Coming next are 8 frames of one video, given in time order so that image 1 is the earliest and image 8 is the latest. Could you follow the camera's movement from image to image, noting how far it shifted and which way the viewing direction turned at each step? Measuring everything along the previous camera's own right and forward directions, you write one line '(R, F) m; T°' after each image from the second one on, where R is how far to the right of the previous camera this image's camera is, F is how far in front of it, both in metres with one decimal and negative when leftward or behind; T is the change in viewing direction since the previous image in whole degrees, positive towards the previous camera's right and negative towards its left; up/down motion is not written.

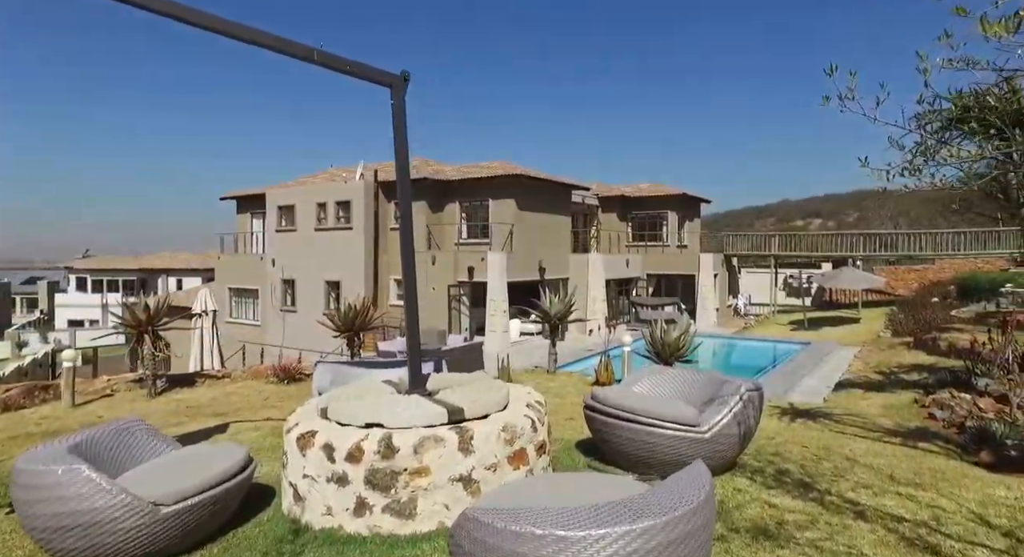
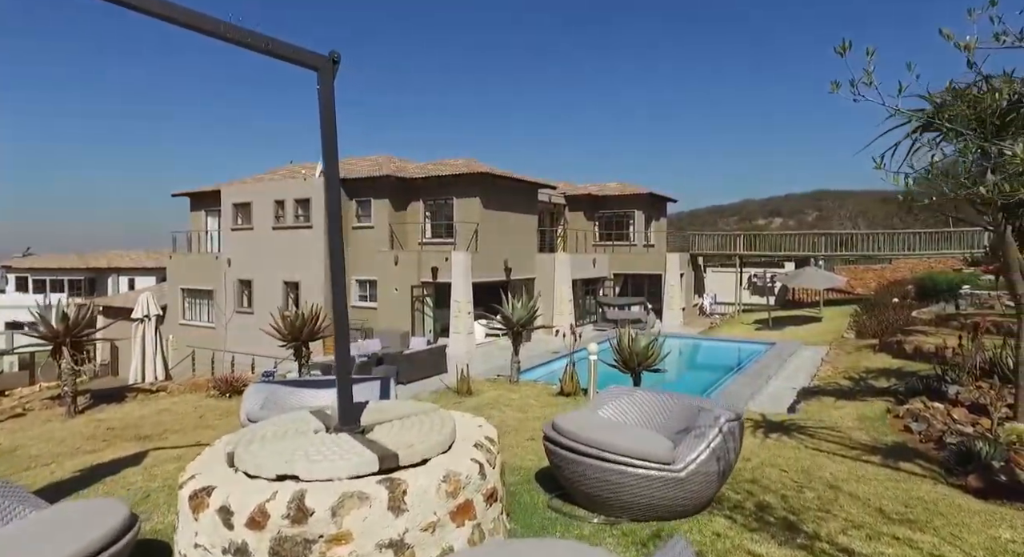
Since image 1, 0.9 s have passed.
(+0.1, +0.5) m; +3°
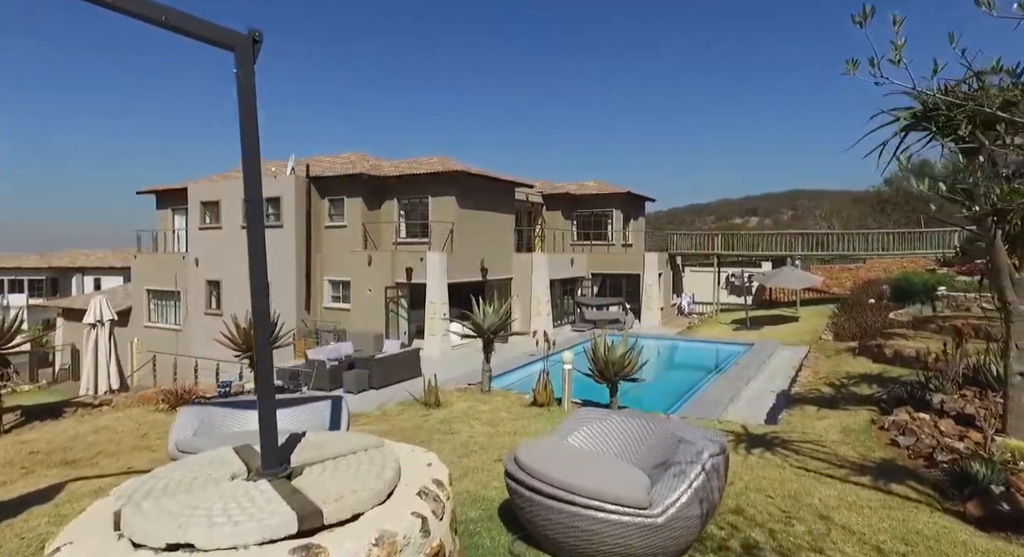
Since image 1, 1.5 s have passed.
(+0.1, +0.5) m; +2°
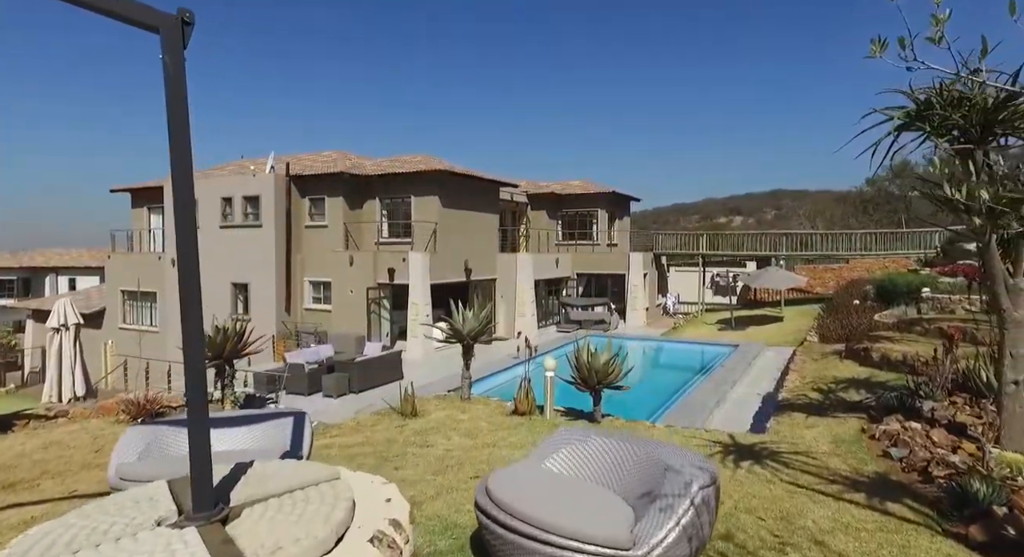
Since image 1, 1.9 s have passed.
(+0.1, +0.3) m; +1°
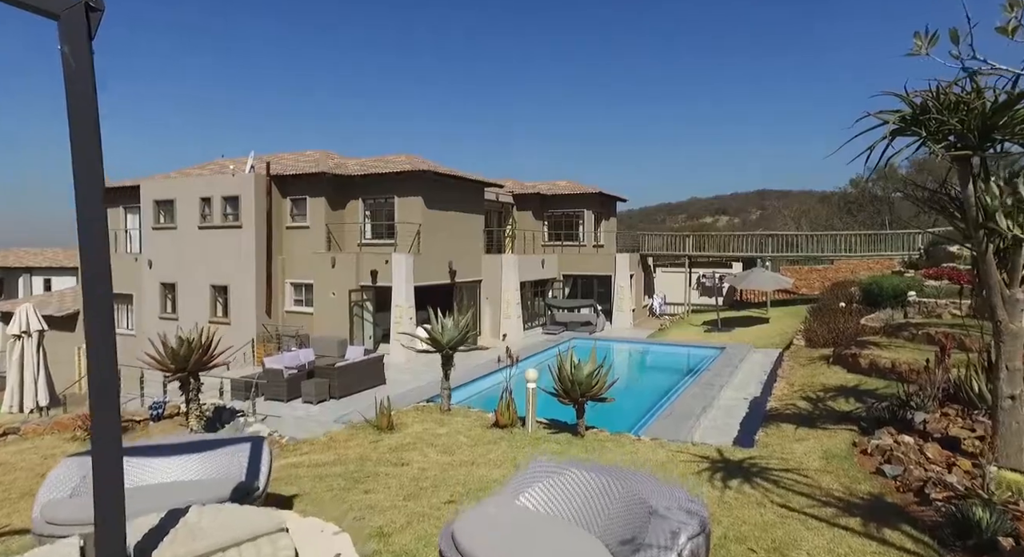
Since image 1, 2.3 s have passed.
(+0.1, +0.3) m; +1°
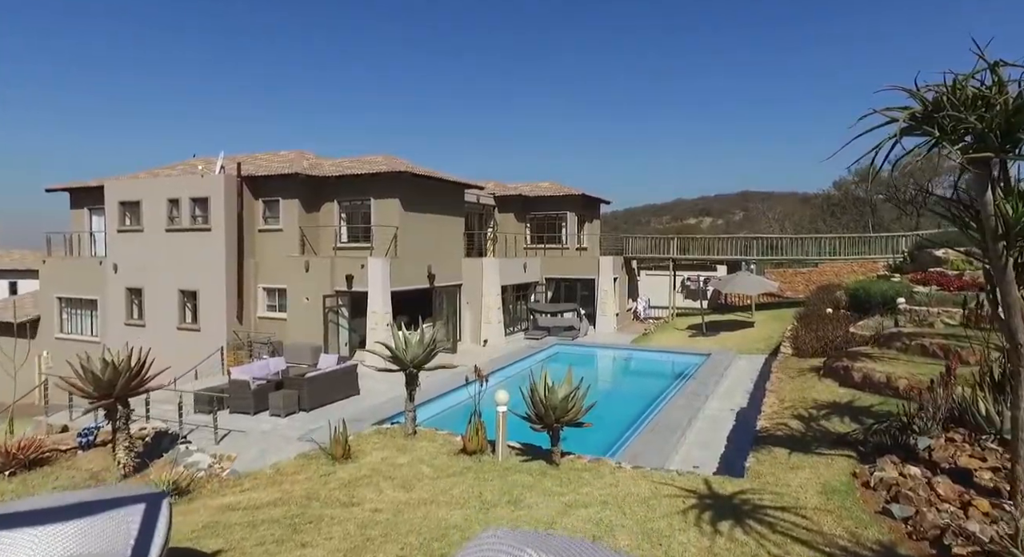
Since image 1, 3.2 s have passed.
(+0.2, +0.7) m; +1°
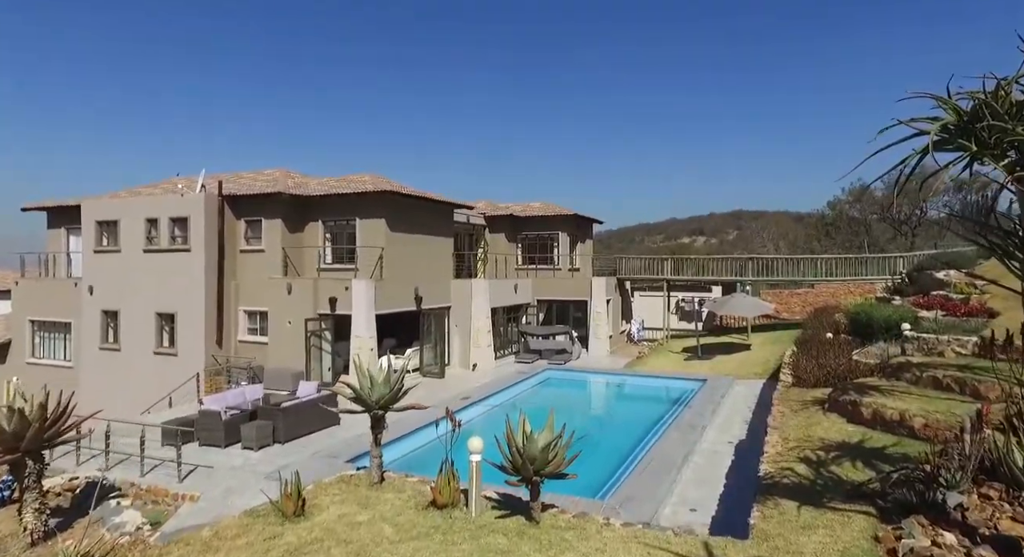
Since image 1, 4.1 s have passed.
(+0.2, +0.8) m; 0°
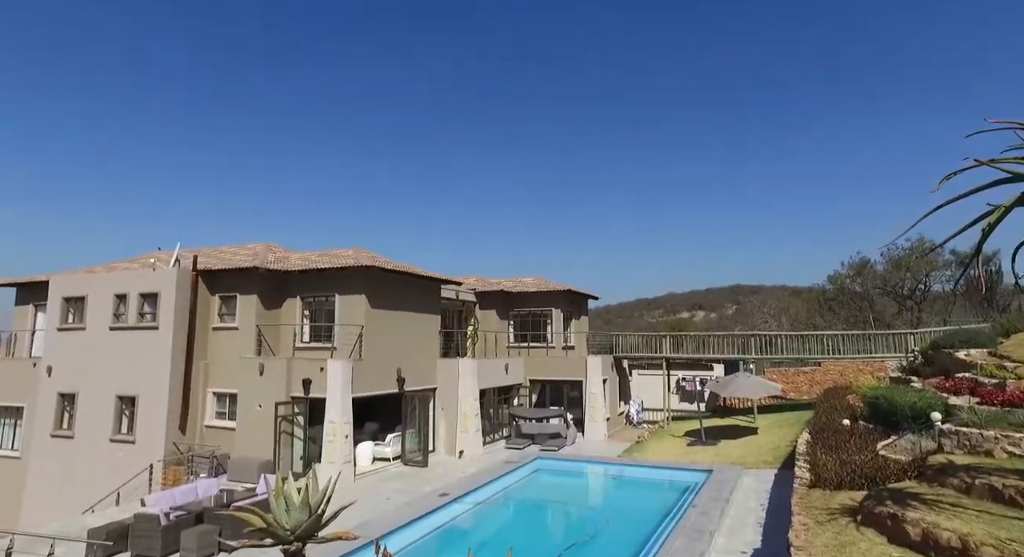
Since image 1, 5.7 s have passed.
(+0.4, +1.5) m; 0°
